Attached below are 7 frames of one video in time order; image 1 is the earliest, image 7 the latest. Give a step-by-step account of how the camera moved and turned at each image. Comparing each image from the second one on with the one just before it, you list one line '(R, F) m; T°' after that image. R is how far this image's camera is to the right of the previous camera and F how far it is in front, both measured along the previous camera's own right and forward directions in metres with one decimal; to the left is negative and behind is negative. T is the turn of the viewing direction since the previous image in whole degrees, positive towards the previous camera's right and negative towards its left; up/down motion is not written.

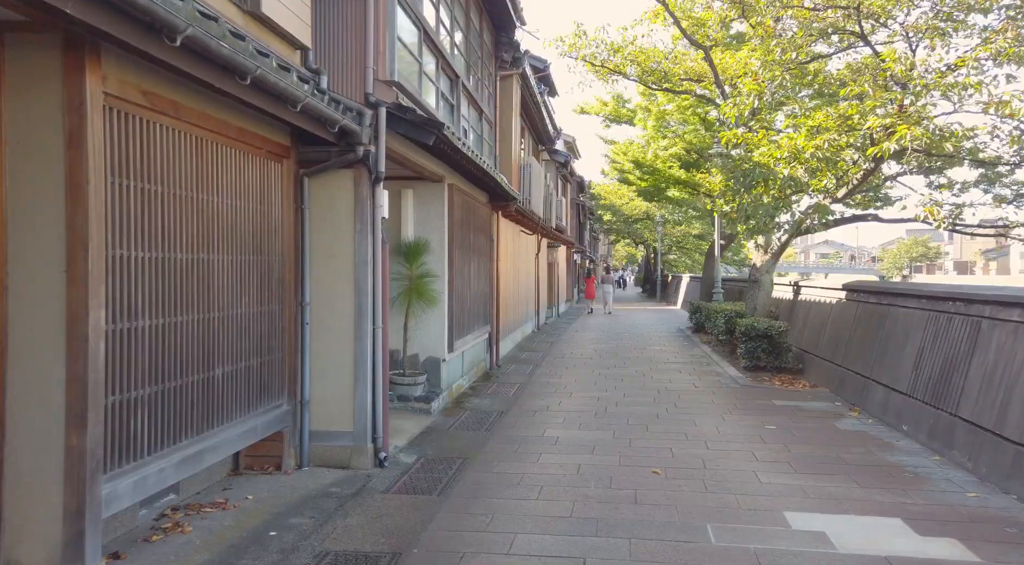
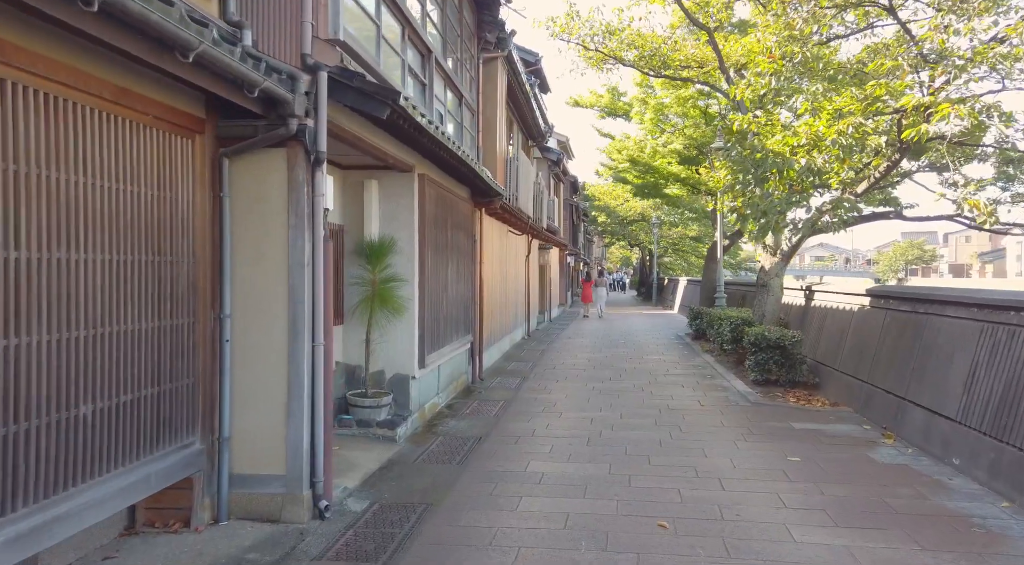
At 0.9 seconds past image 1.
(+0.2, +1.2) m; 0°
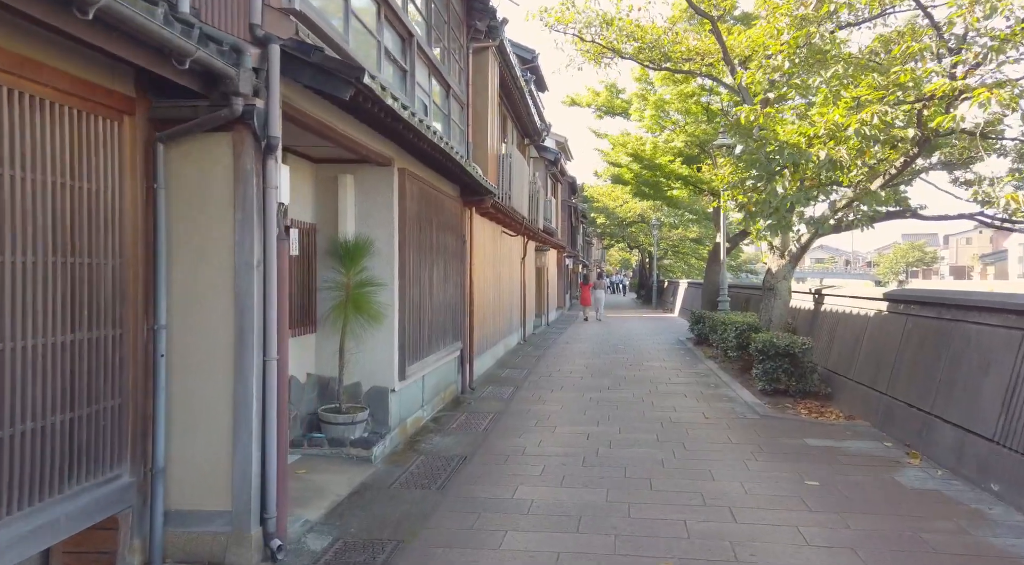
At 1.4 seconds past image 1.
(+0.1, +0.6) m; 0°
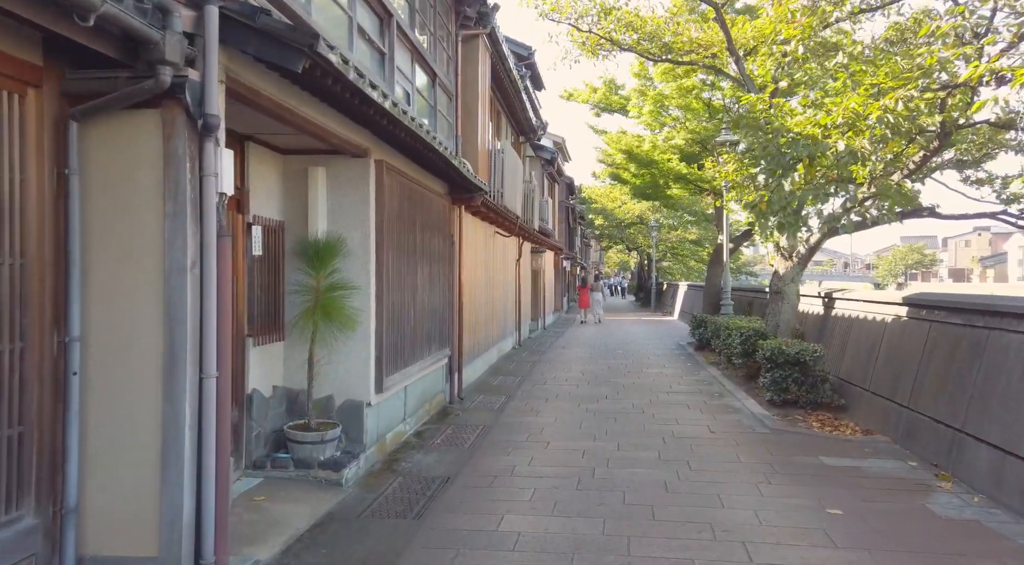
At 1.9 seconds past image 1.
(+0.1, +0.6) m; 0°
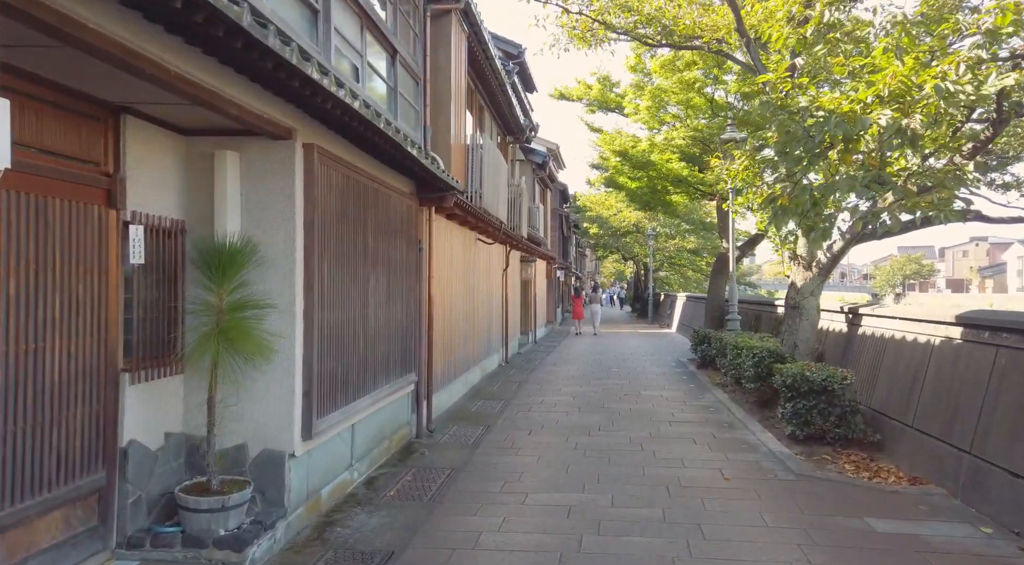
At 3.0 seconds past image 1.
(+0.2, +1.4) m; 0°
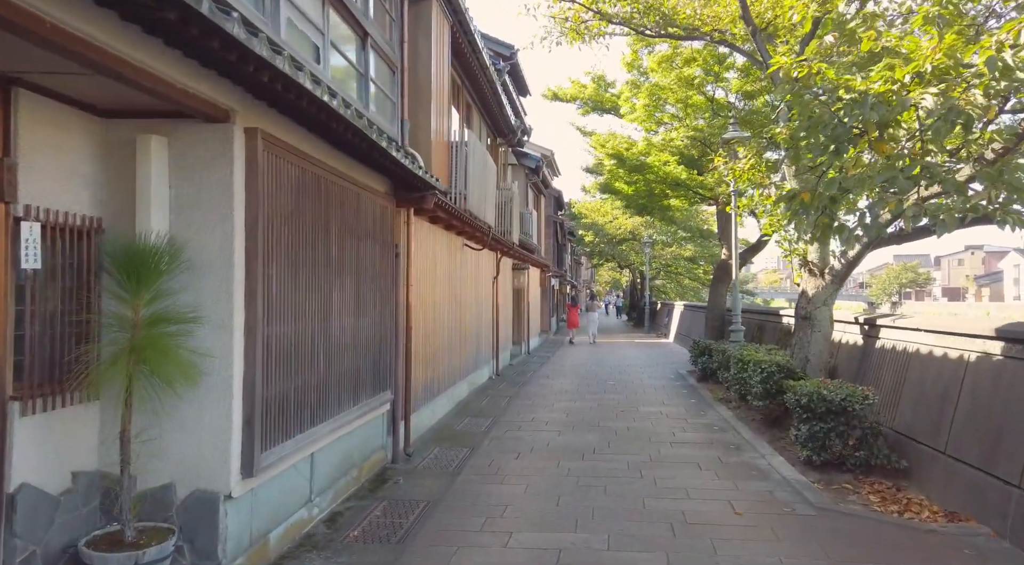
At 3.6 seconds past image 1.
(+0.1, +0.8) m; 0°
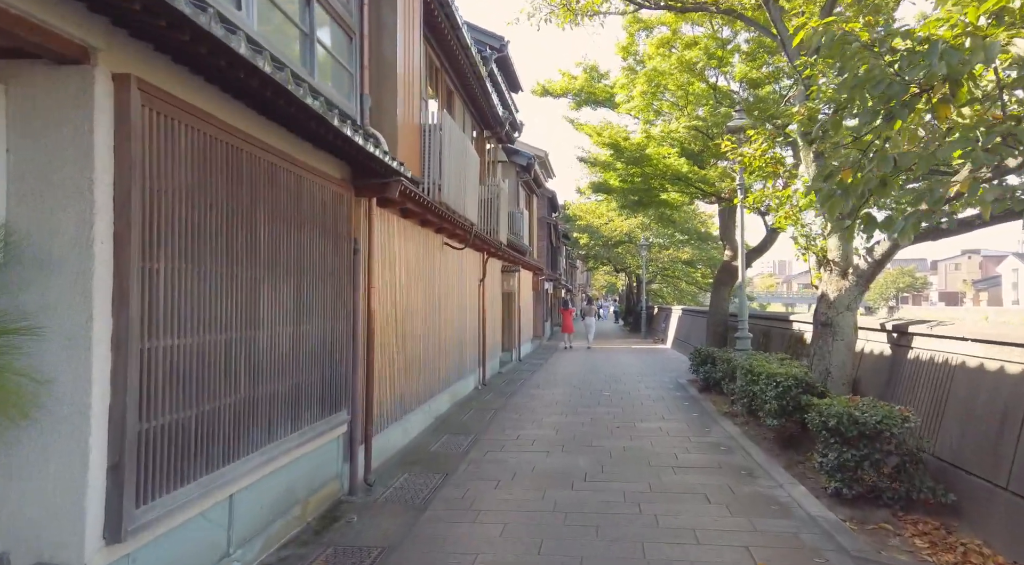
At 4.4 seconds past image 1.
(+0.2, +1.1) m; 0°
